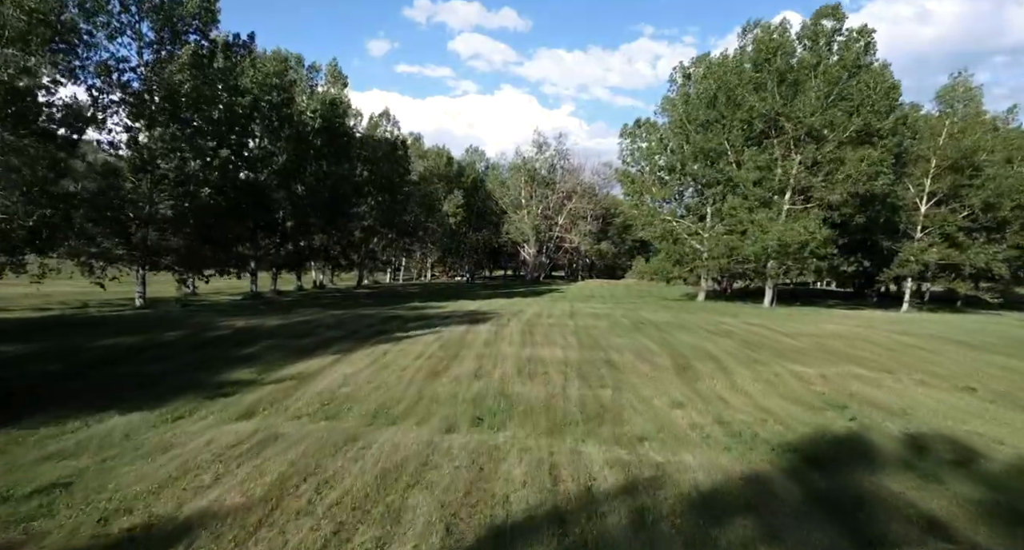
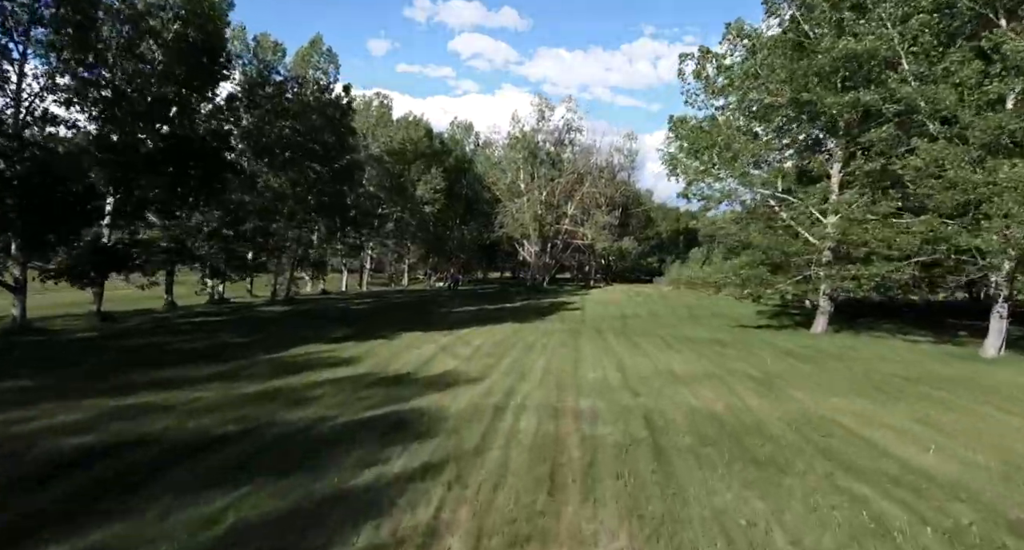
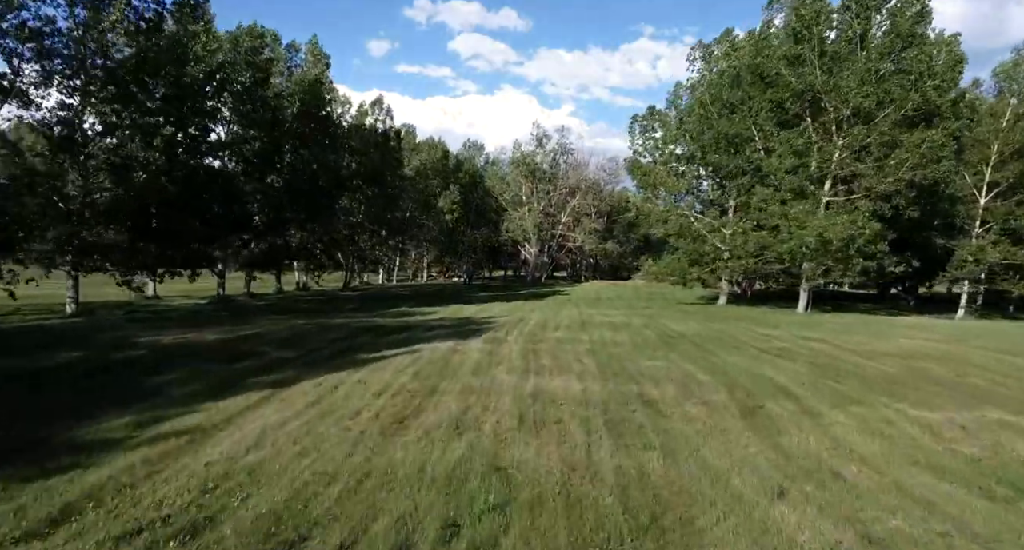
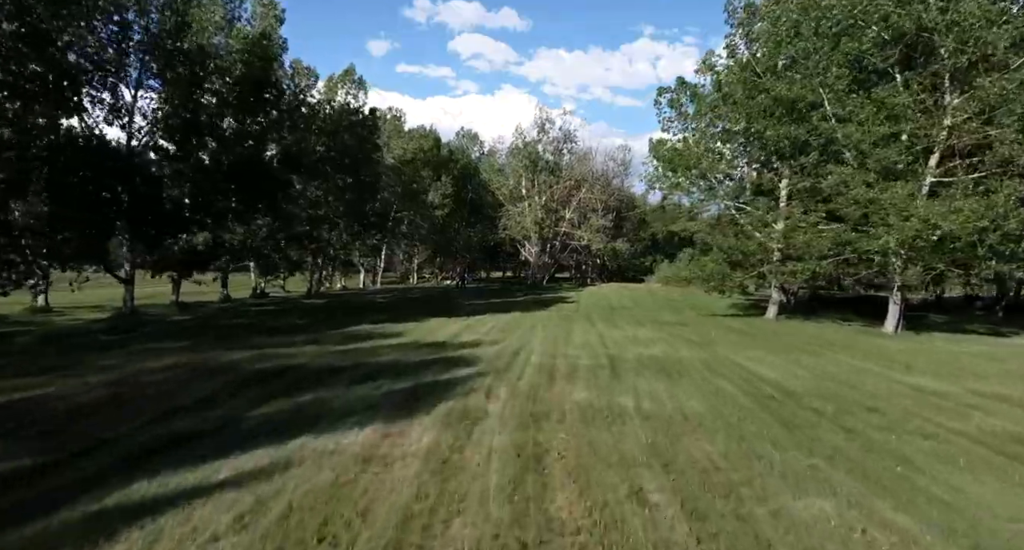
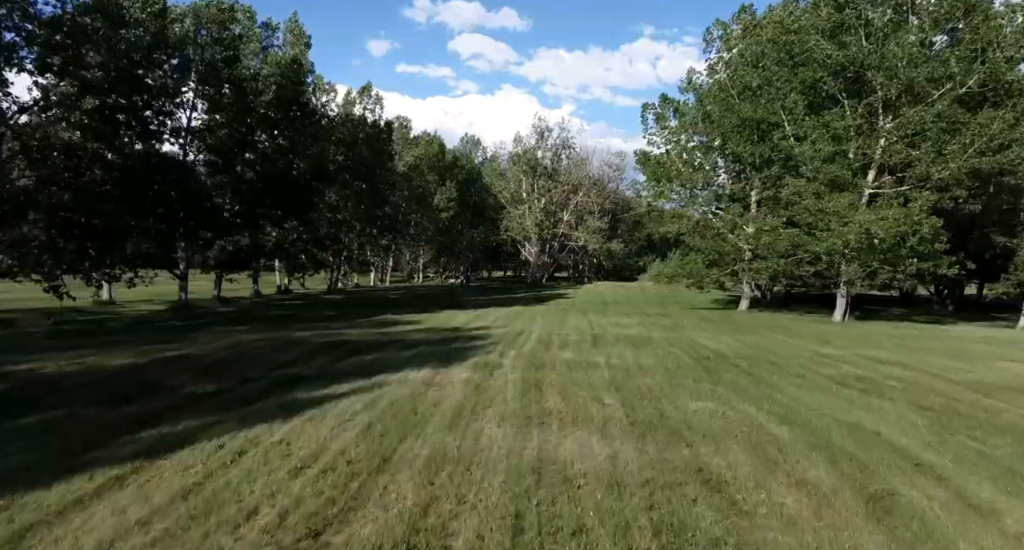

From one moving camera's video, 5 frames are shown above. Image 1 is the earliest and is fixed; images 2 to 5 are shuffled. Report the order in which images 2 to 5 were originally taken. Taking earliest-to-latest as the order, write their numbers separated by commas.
3, 5, 4, 2
